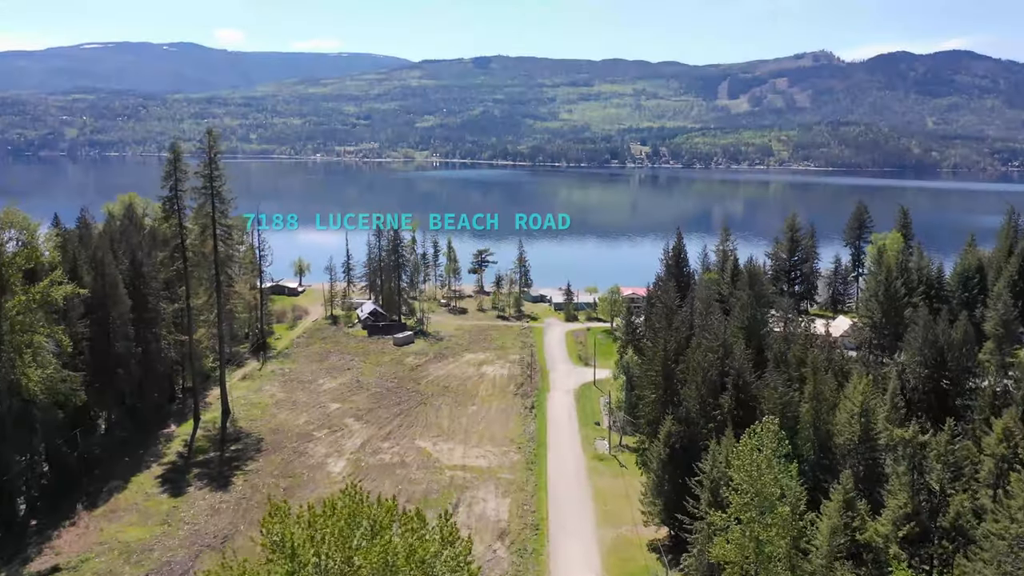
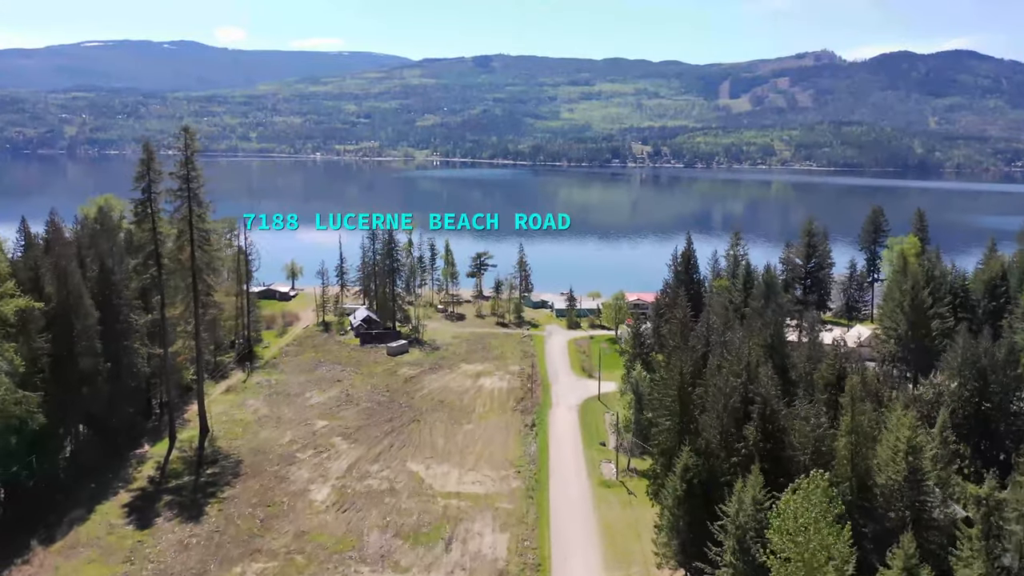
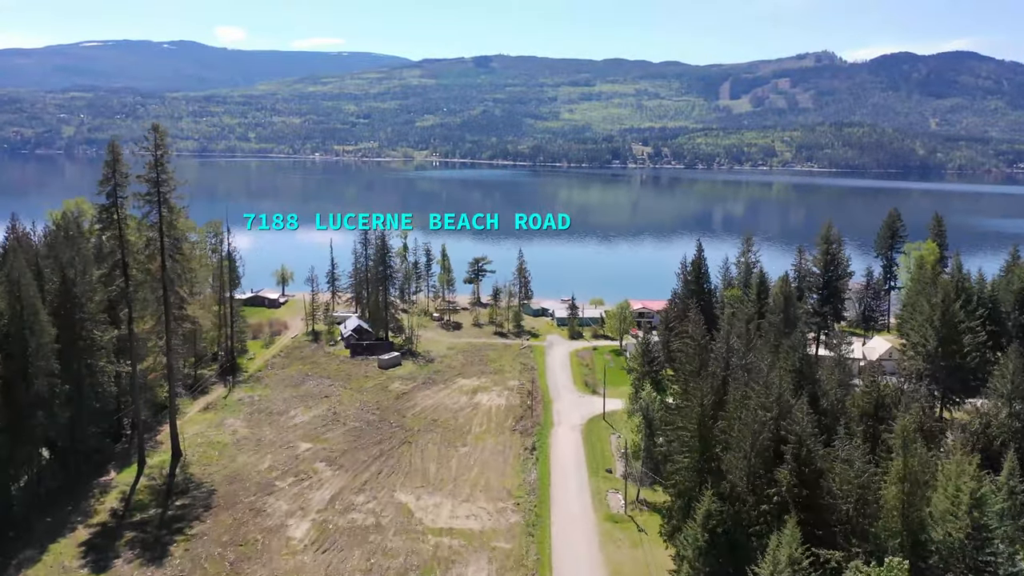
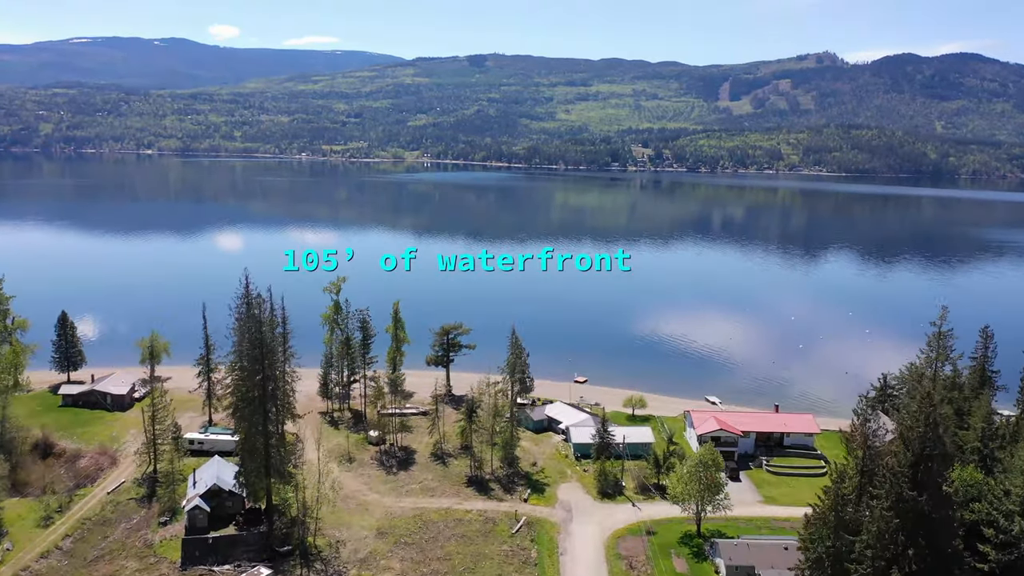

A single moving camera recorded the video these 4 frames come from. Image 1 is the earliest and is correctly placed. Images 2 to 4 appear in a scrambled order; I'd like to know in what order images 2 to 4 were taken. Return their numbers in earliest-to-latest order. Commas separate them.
2, 3, 4
